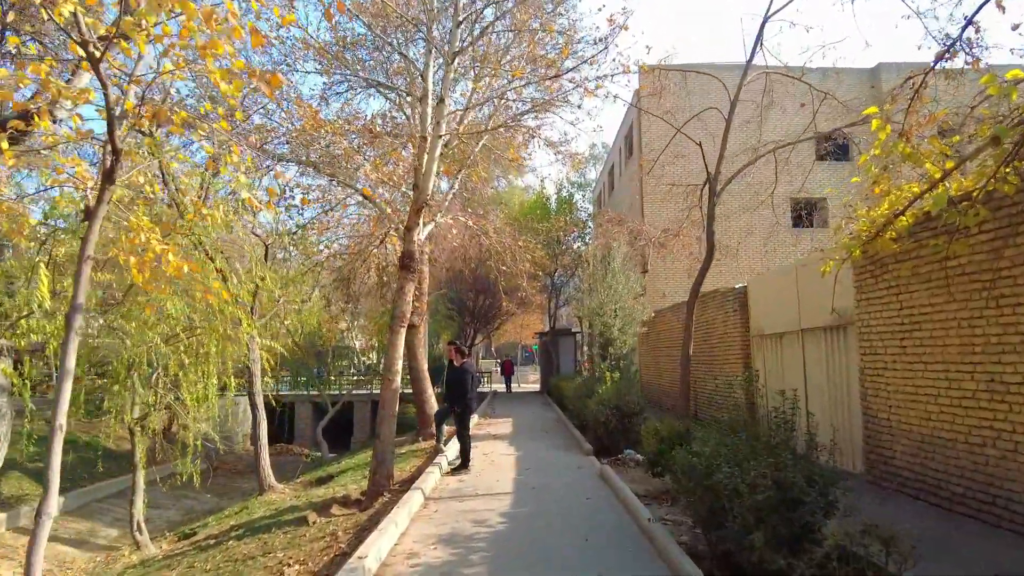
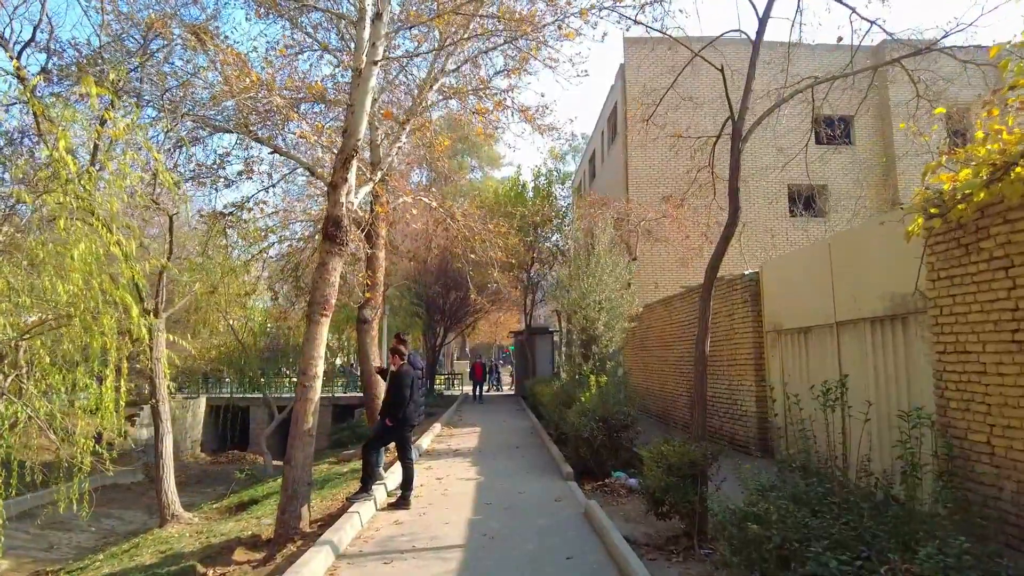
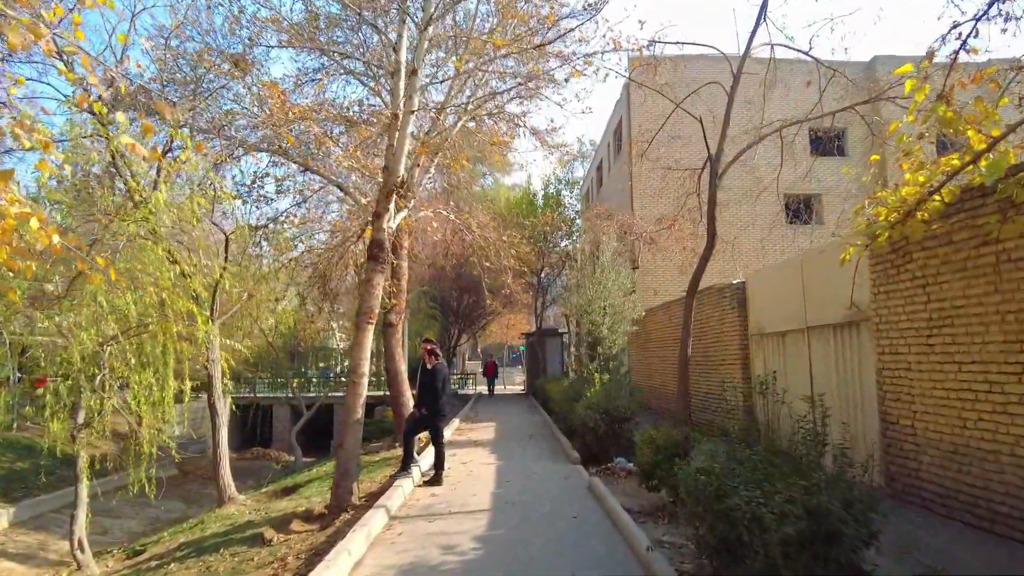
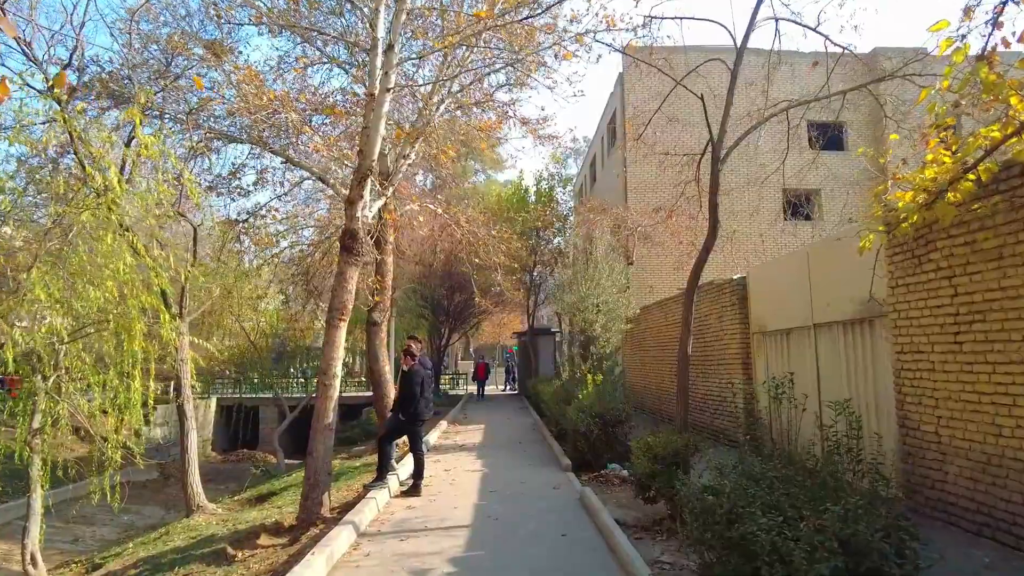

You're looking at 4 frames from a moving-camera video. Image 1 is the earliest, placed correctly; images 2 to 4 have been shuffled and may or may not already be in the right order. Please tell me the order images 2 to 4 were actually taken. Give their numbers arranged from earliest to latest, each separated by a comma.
3, 4, 2
